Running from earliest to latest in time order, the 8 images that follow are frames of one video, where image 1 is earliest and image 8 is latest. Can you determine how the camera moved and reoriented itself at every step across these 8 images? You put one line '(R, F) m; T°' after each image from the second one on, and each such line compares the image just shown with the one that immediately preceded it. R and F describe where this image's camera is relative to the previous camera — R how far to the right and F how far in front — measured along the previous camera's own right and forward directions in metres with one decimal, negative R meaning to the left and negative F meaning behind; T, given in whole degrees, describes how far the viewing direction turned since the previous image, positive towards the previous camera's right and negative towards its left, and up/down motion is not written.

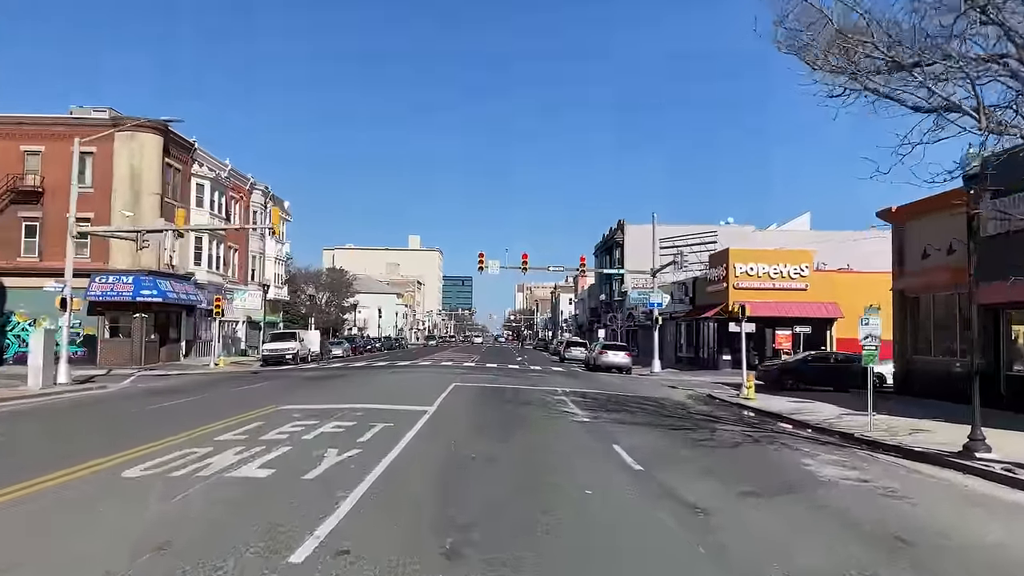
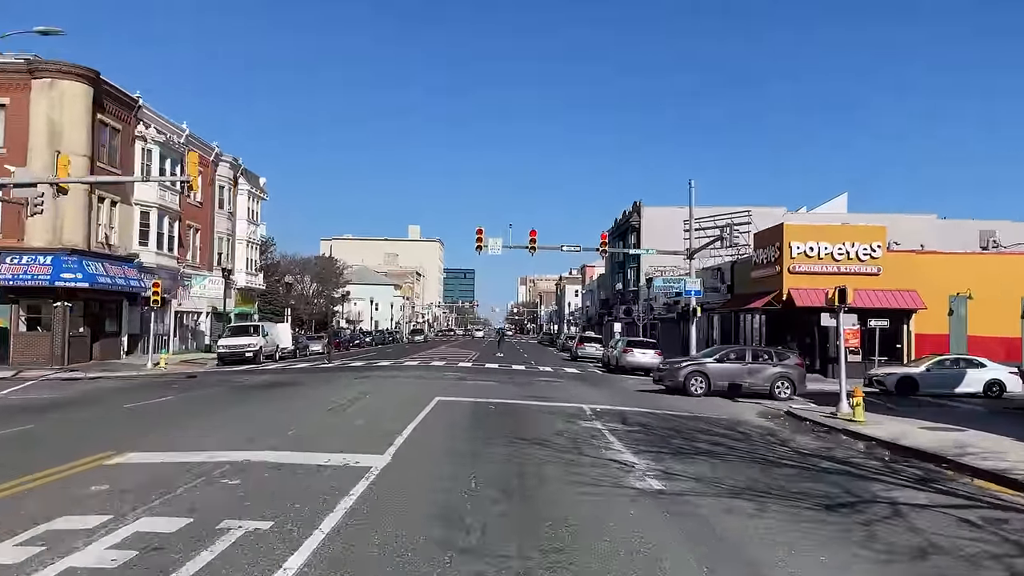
(-0.1, +7.5) m; 0°
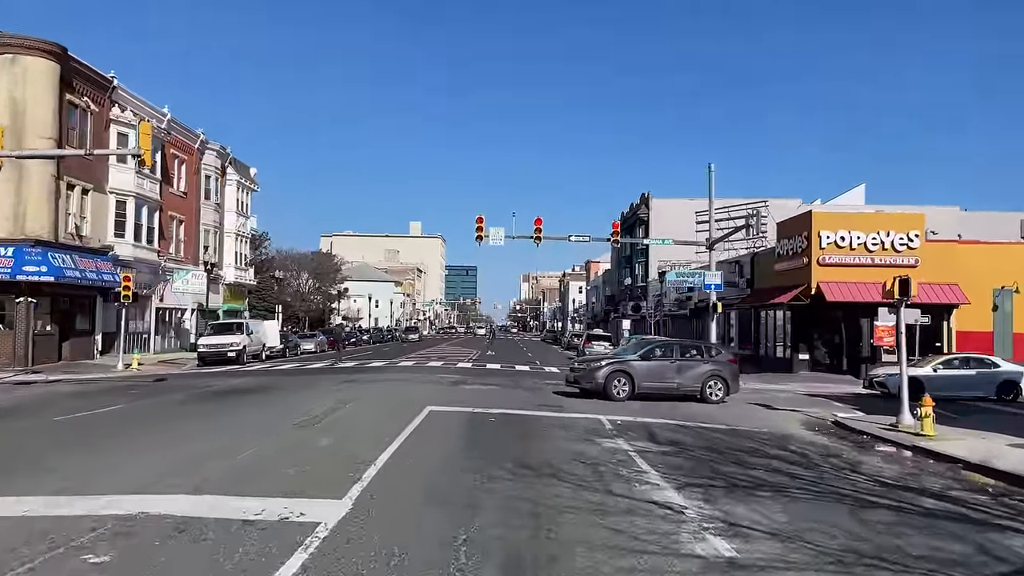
(0.0, +2.8) m; 0°
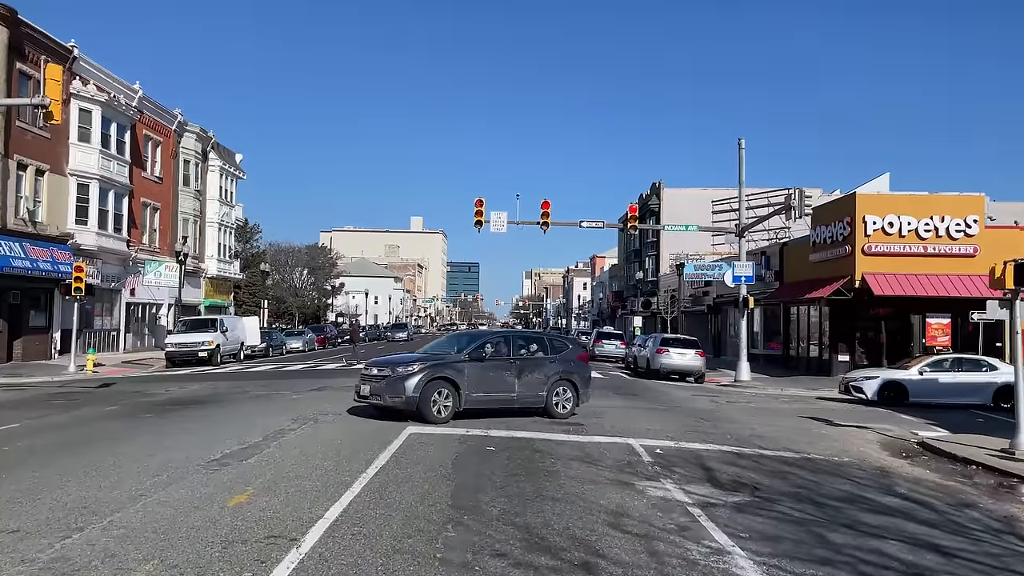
(0.0, +3.6) m; 0°
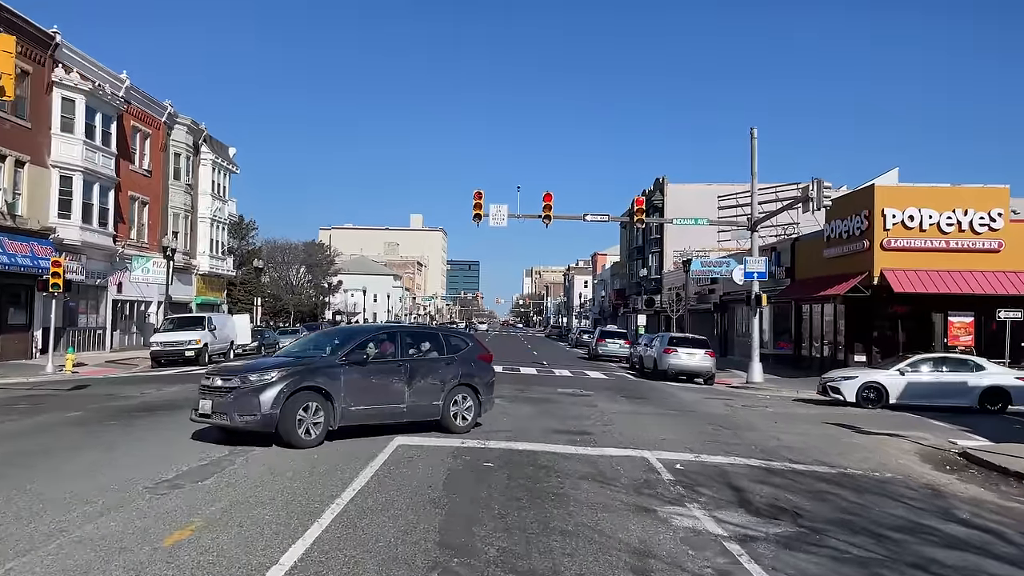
(0.0, +1.3) m; 0°
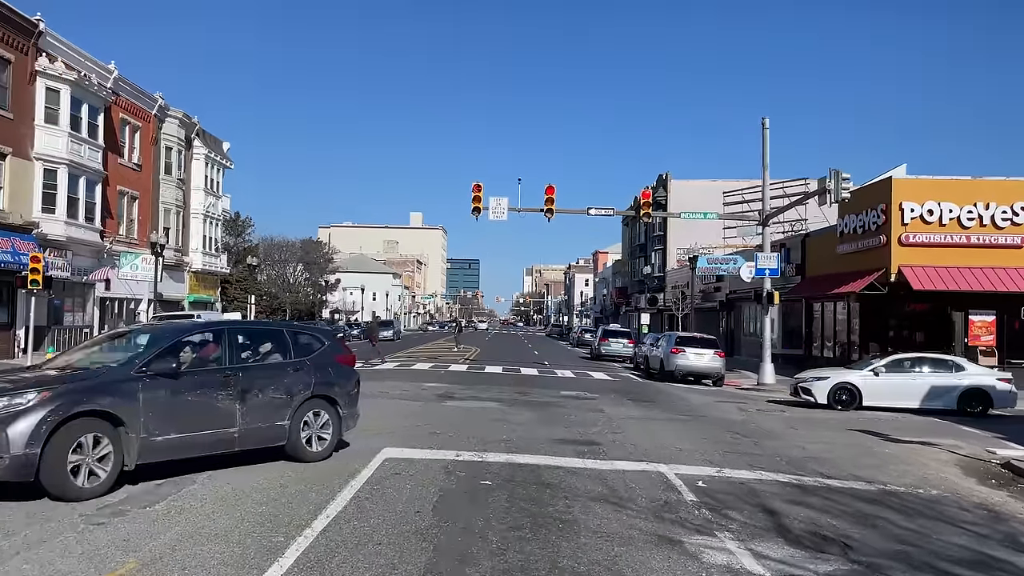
(0.0, +1.1) m; 0°
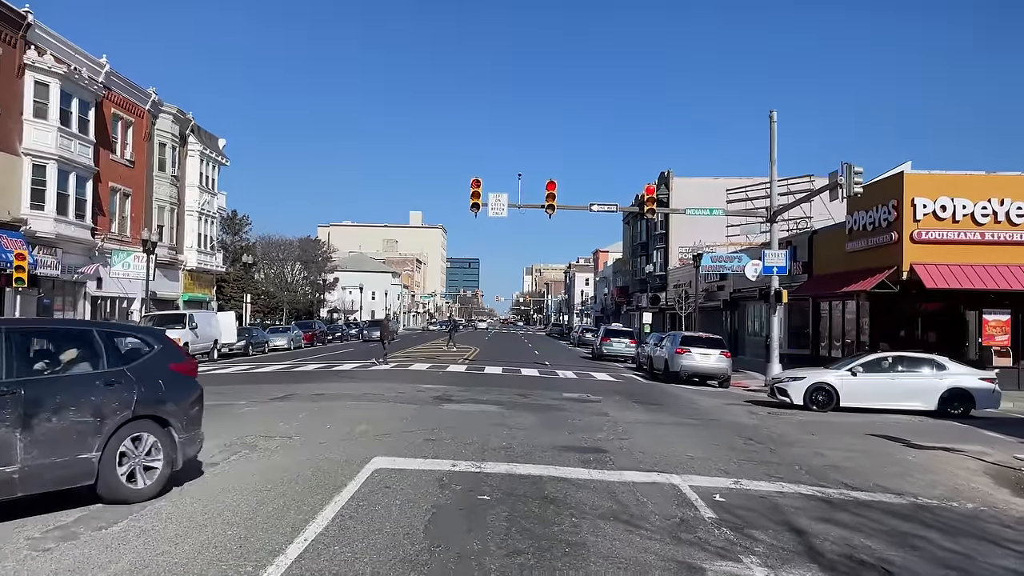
(0.0, +0.7) m; 0°
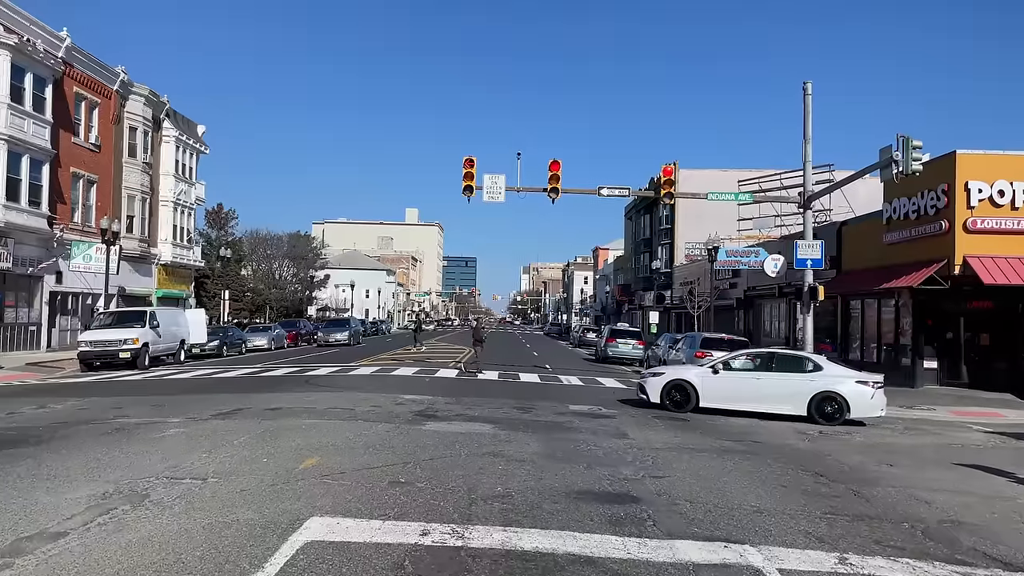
(0.0, +2.9) m; 0°
